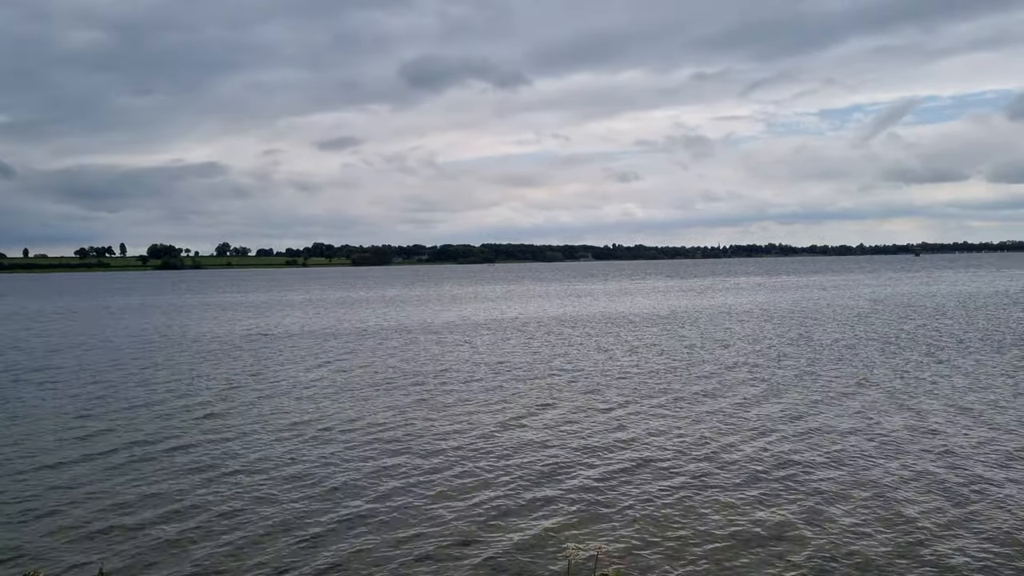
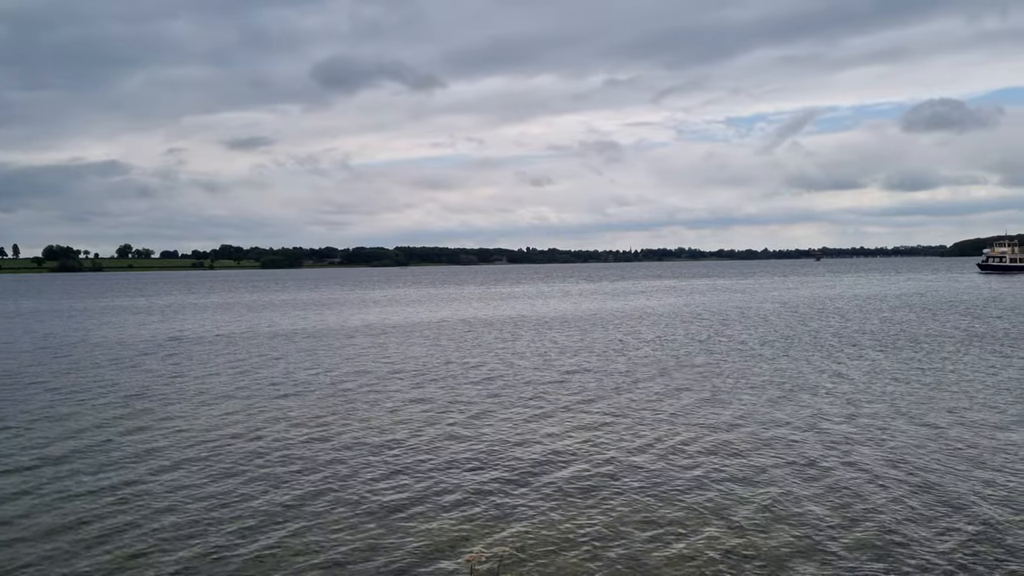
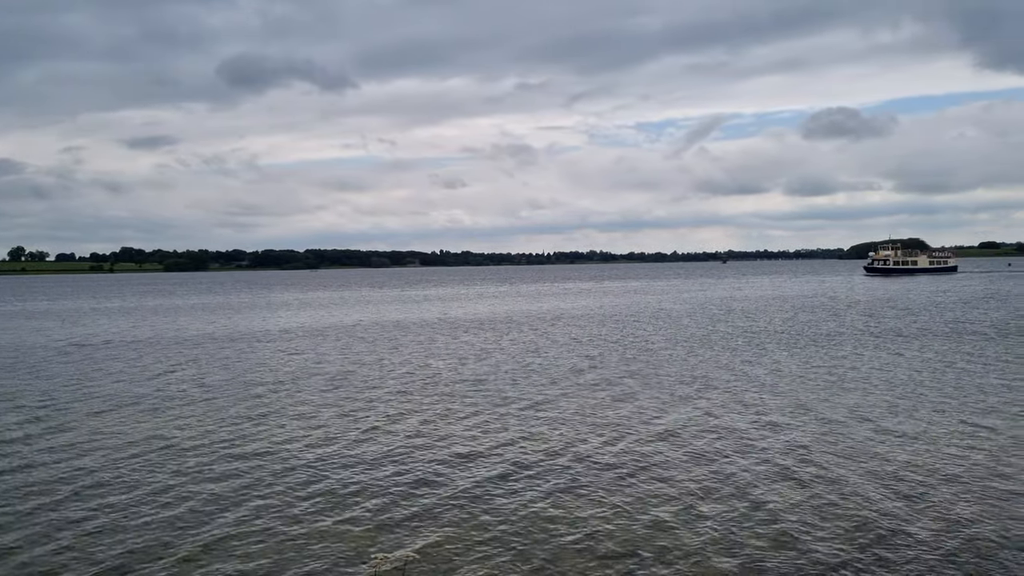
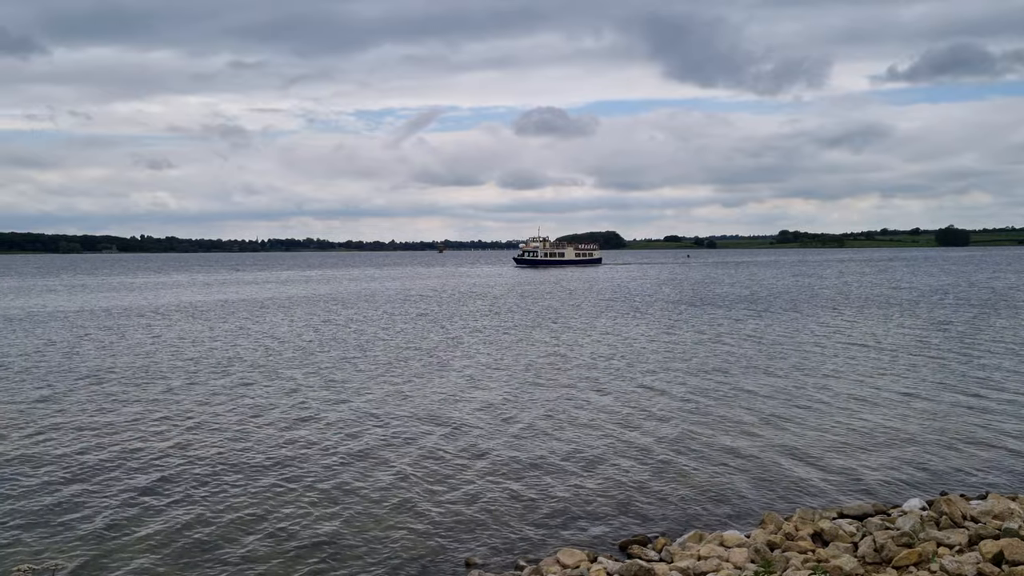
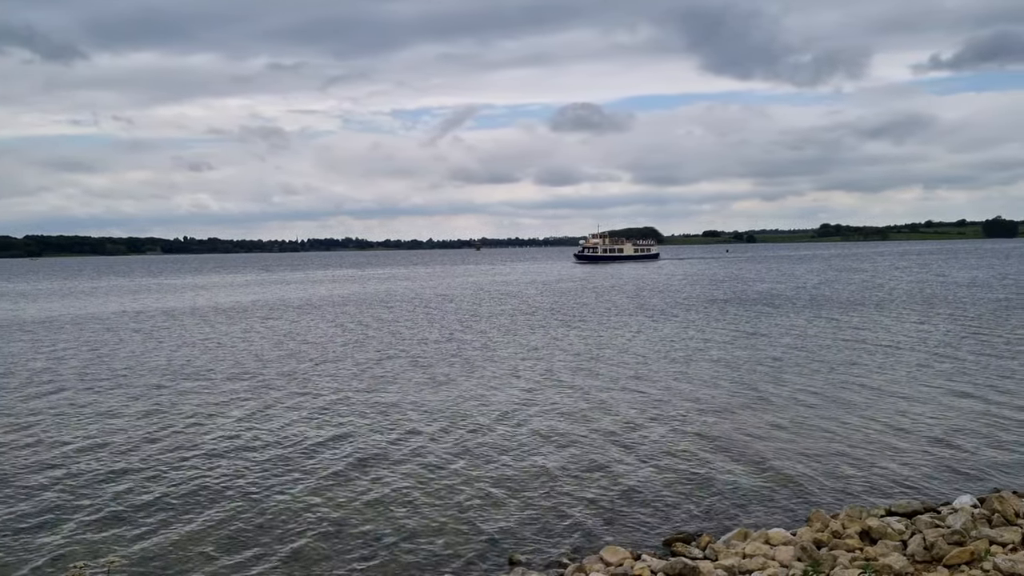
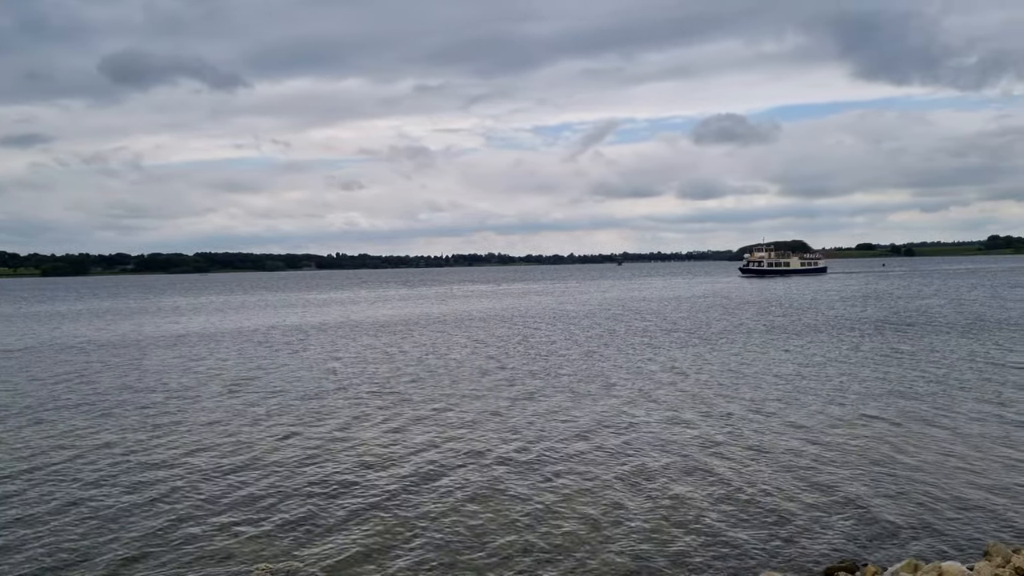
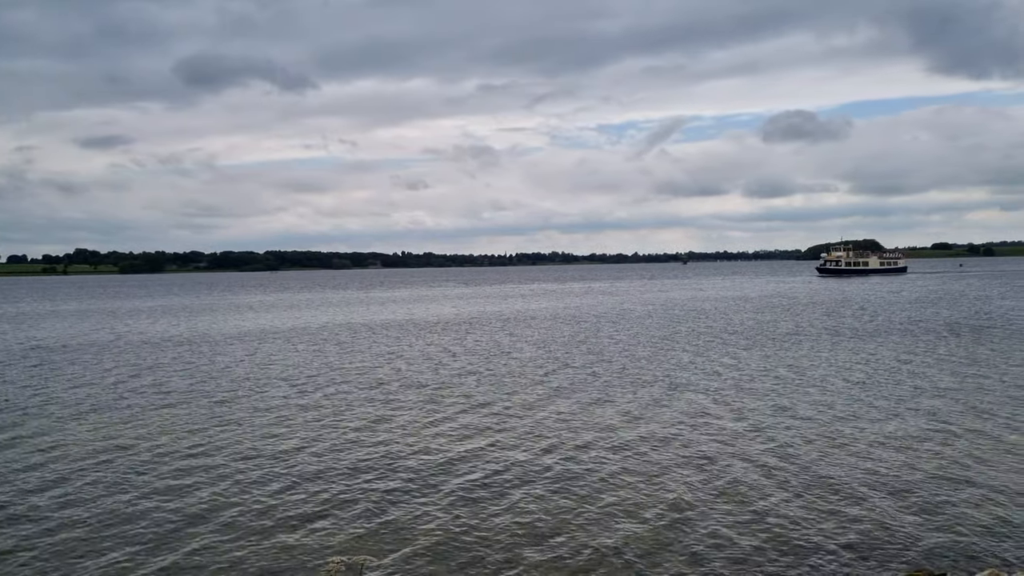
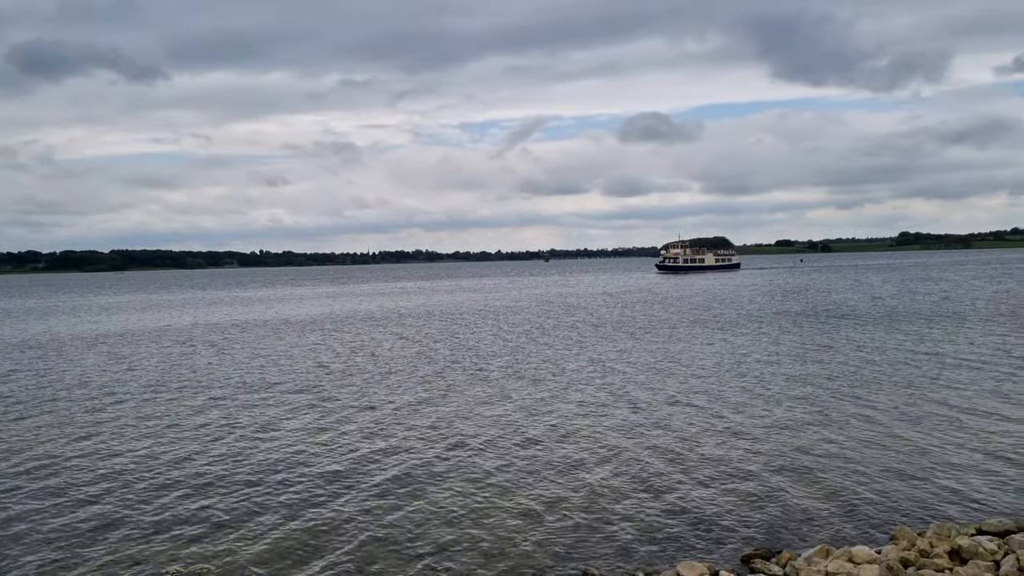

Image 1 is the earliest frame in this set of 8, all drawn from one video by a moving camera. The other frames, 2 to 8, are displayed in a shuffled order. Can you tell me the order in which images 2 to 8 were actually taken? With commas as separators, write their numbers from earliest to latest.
2, 3, 7, 6, 8, 5, 4
